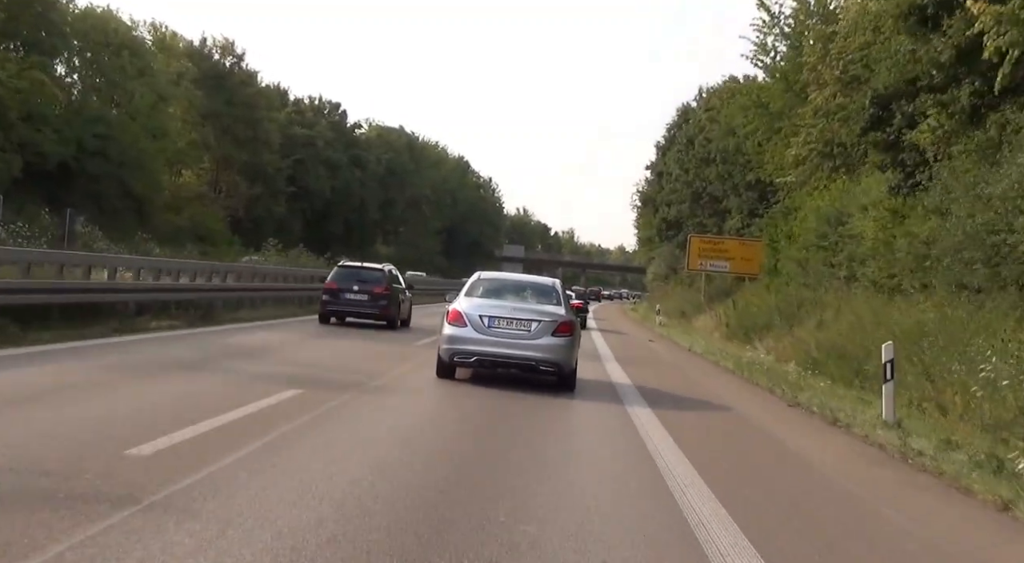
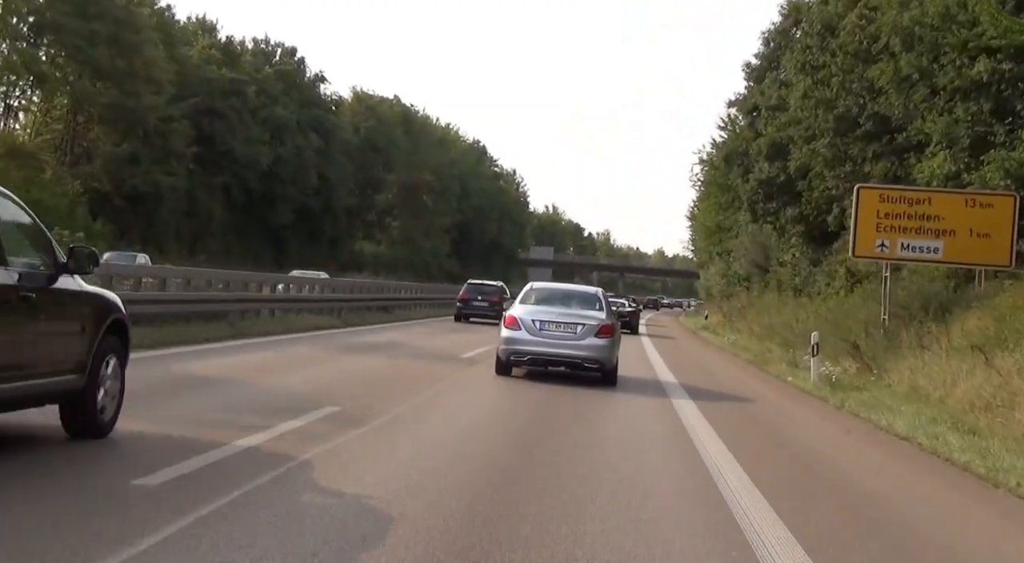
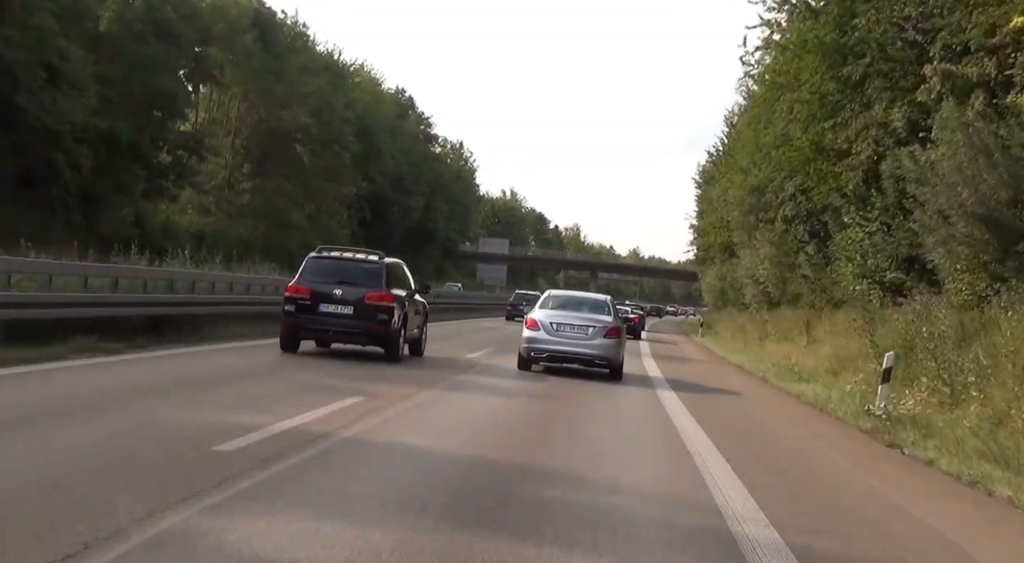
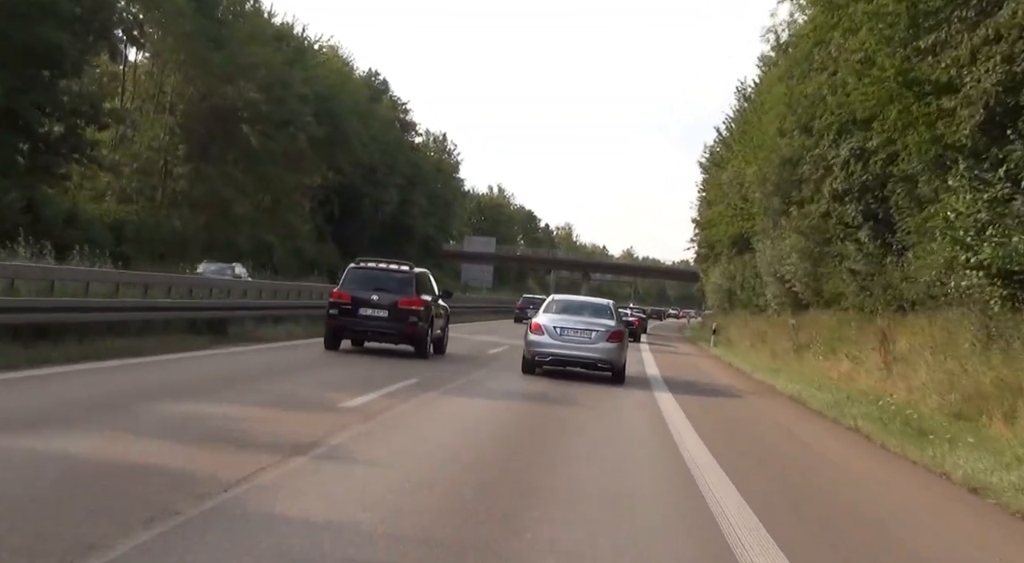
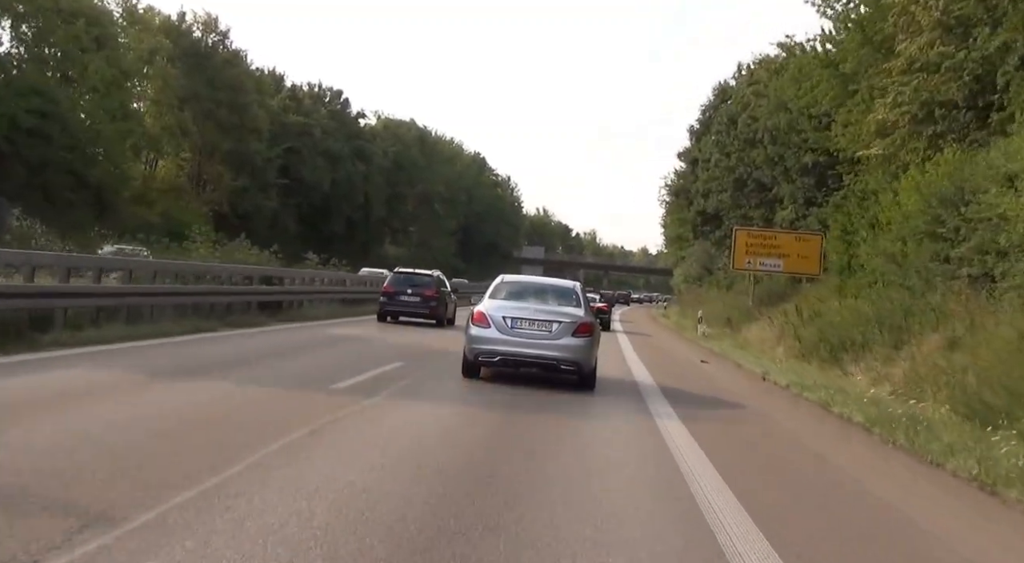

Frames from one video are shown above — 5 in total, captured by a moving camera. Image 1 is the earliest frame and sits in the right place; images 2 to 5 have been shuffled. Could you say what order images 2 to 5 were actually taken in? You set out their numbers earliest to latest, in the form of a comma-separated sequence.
5, 2, 3, 4
